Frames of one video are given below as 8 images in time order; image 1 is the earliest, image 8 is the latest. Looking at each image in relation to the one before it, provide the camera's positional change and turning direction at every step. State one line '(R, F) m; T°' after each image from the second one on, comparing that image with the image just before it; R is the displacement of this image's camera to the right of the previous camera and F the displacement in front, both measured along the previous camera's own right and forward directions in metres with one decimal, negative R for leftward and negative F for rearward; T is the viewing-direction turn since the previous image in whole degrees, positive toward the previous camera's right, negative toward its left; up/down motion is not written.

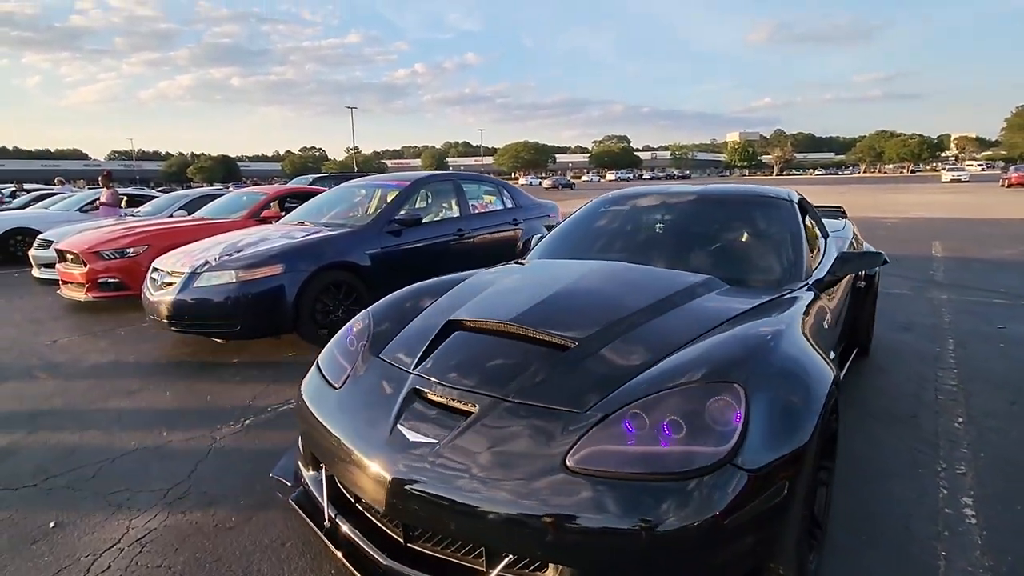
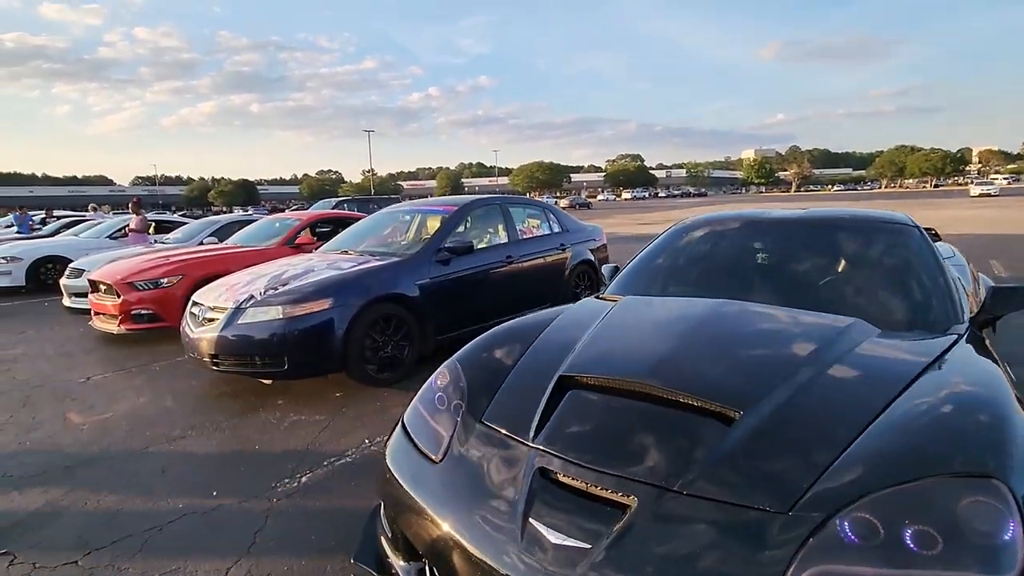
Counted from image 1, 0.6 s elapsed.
(-0.4, +0.3) m; -2°
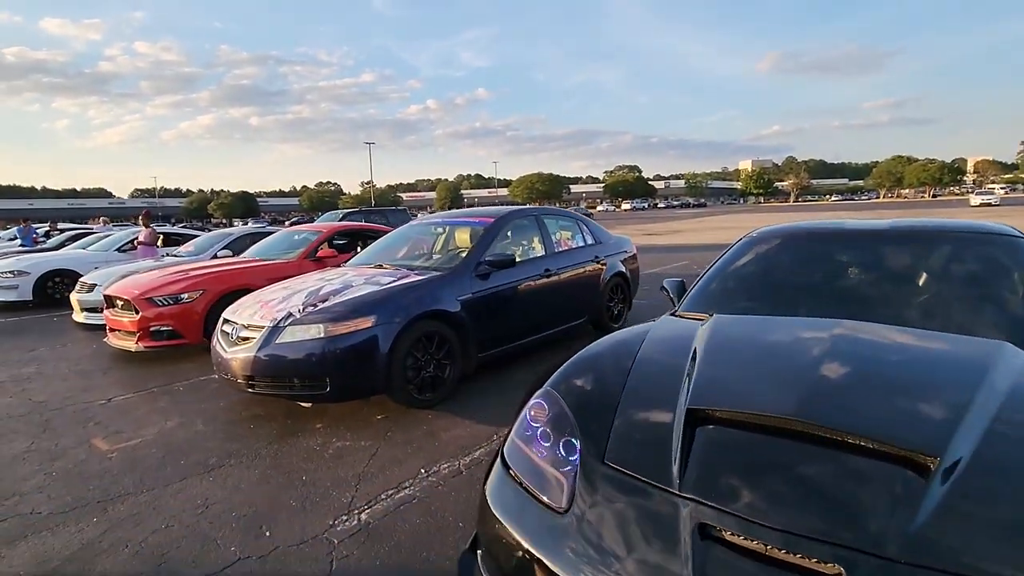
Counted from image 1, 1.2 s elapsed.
(-0.4, +0.2) m; 0°
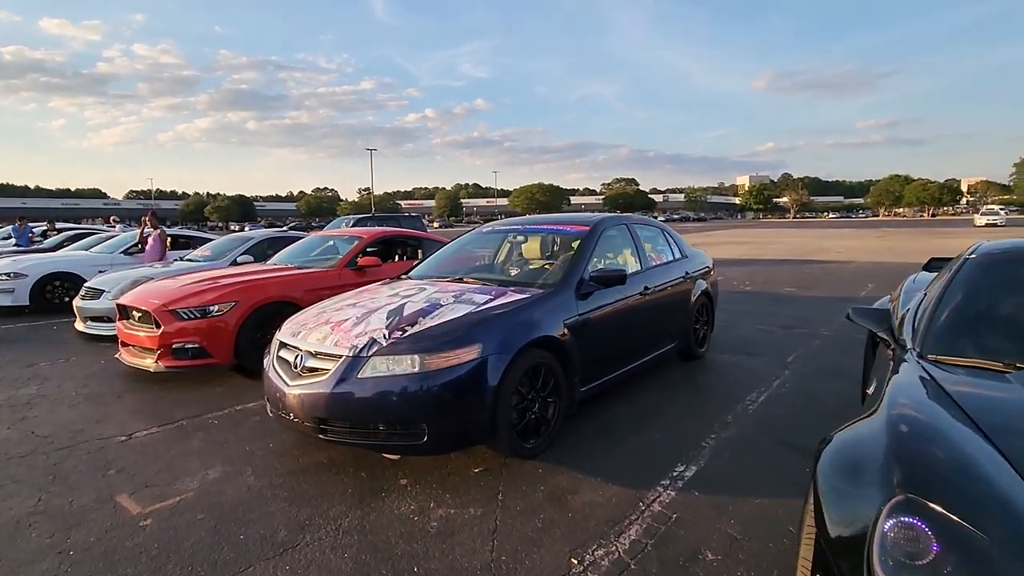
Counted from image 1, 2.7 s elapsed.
(-0.9, +0.8) m; +1°
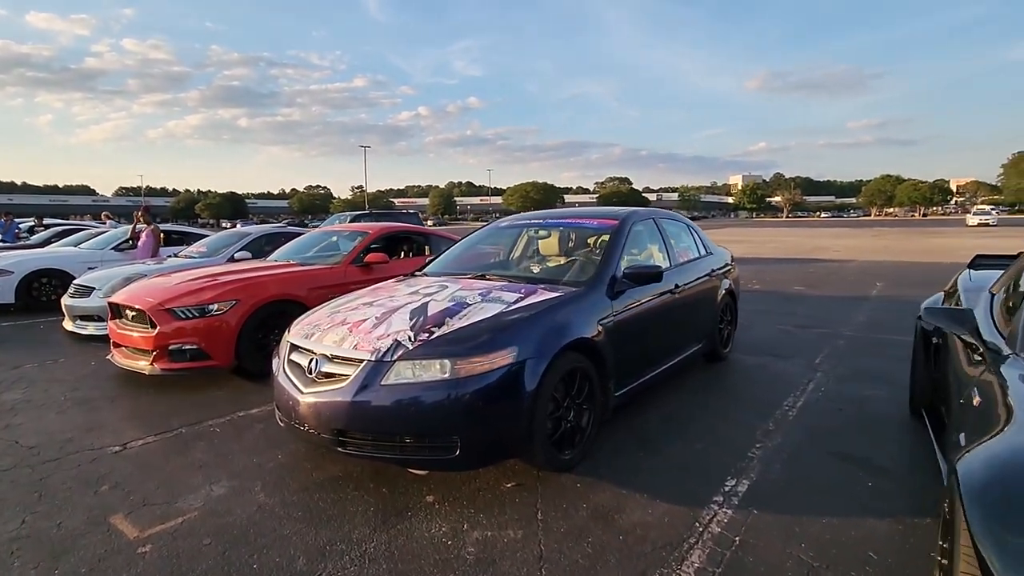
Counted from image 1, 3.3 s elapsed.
(-0.2, +0.3) m; +1°
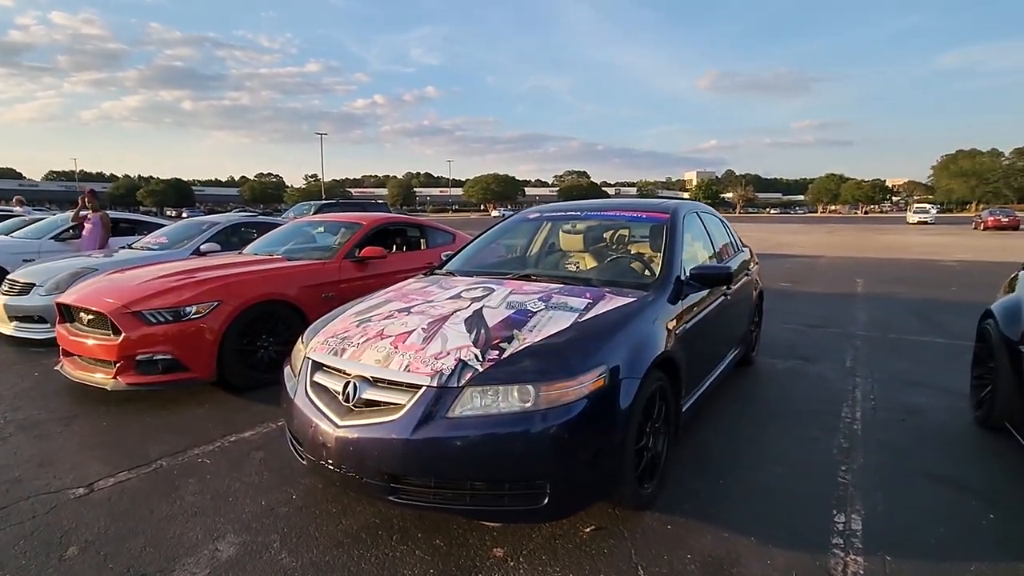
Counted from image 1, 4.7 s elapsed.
(-0.6, +0.5) m; +5°
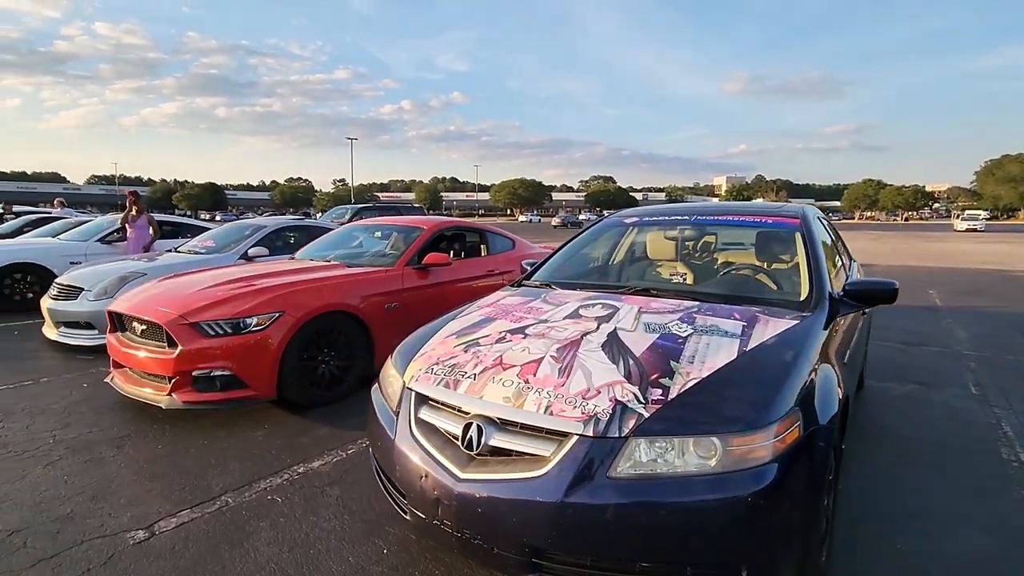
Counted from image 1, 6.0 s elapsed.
(-0.5, +0.5) m; -3°
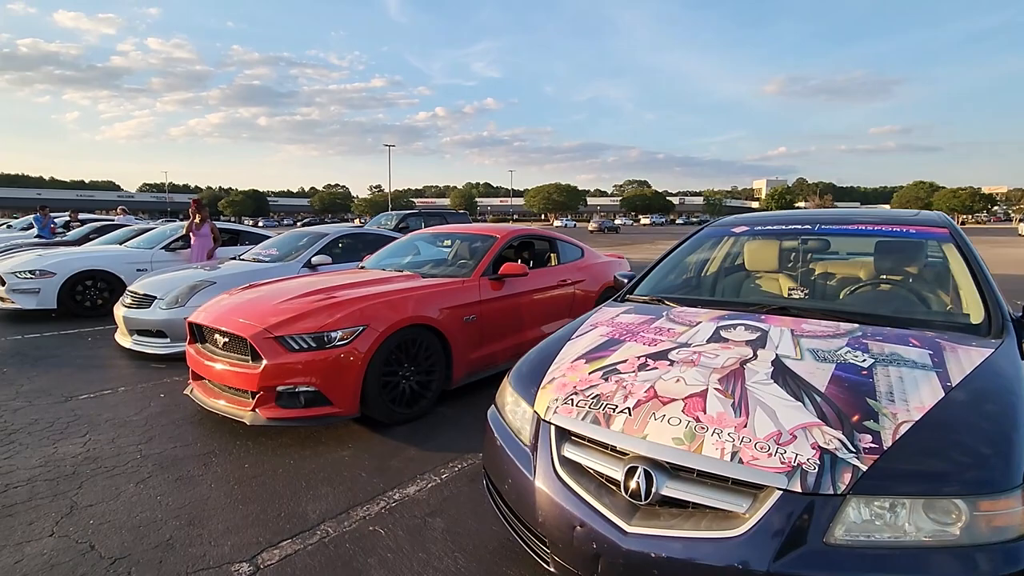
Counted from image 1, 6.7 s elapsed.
(-0.4, +0.2) m; -3°
